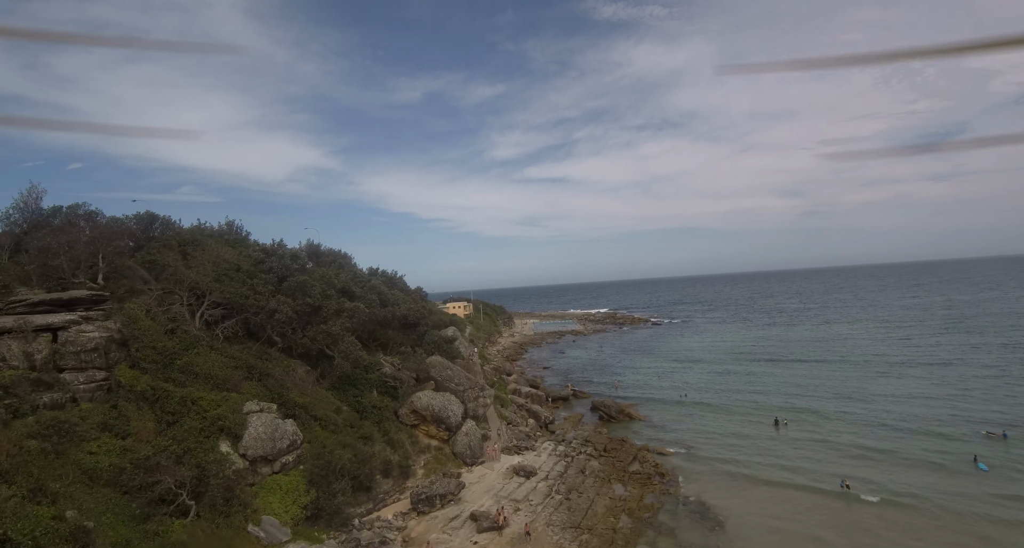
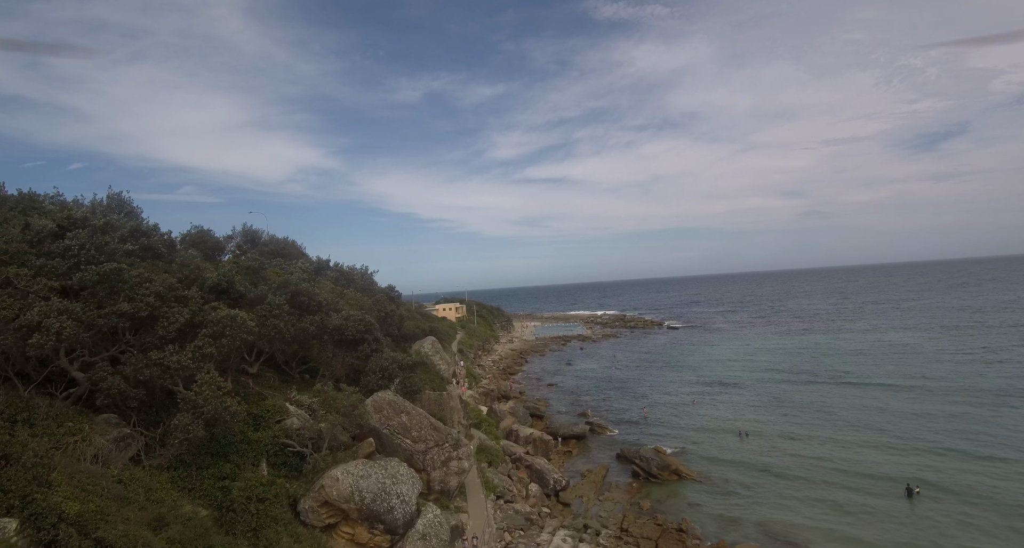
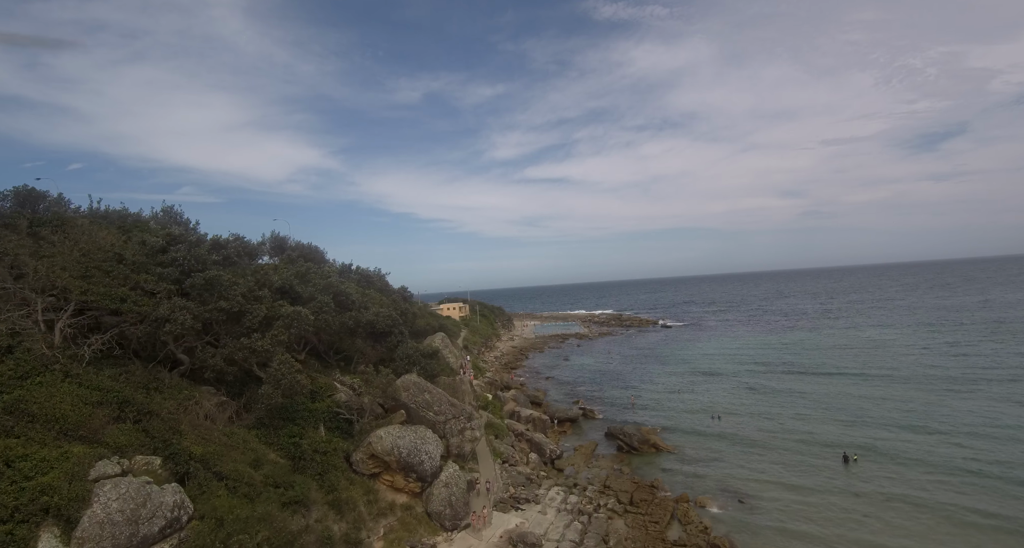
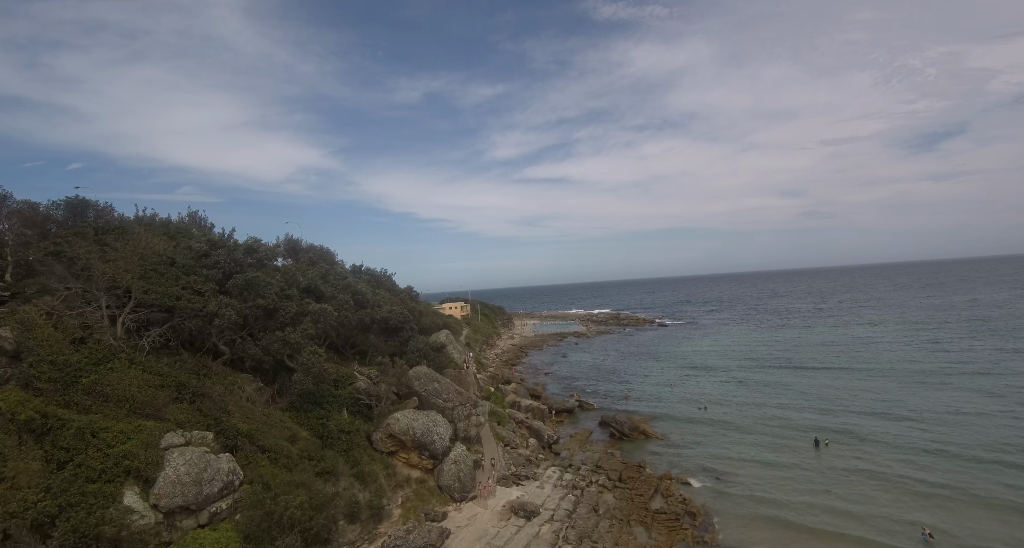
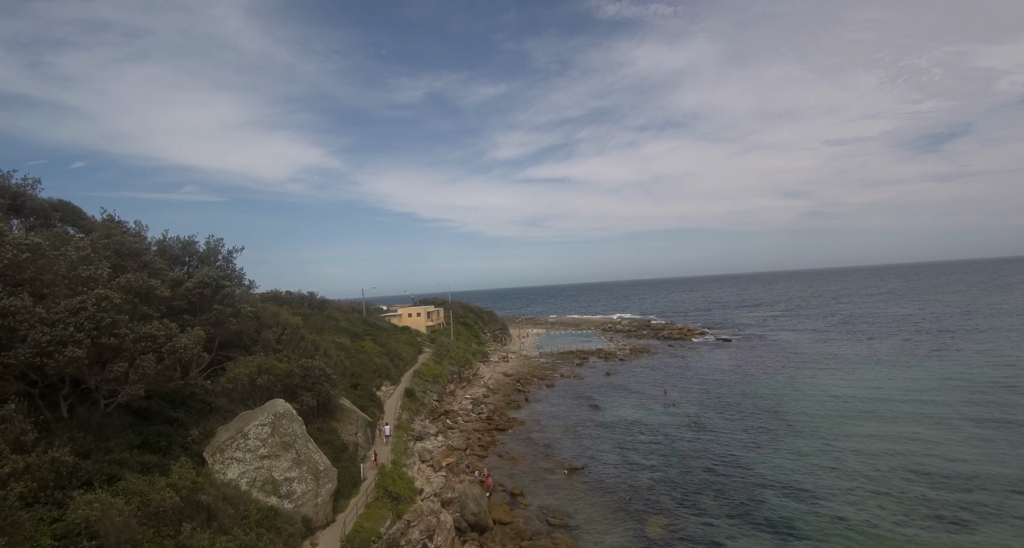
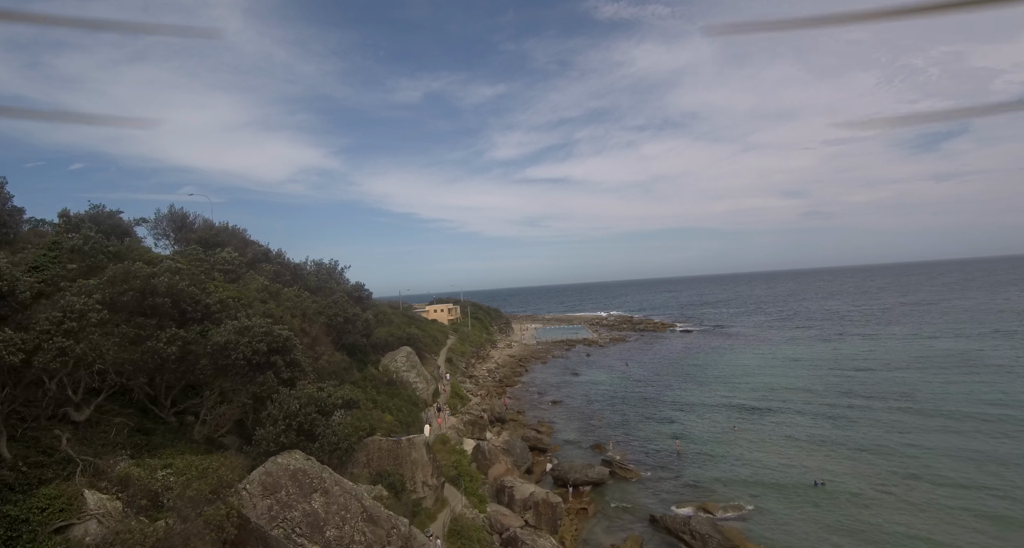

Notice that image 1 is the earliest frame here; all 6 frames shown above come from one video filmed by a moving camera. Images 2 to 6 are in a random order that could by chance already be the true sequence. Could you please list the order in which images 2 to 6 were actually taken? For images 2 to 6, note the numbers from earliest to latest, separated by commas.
4, 3, 2, 6, 5
